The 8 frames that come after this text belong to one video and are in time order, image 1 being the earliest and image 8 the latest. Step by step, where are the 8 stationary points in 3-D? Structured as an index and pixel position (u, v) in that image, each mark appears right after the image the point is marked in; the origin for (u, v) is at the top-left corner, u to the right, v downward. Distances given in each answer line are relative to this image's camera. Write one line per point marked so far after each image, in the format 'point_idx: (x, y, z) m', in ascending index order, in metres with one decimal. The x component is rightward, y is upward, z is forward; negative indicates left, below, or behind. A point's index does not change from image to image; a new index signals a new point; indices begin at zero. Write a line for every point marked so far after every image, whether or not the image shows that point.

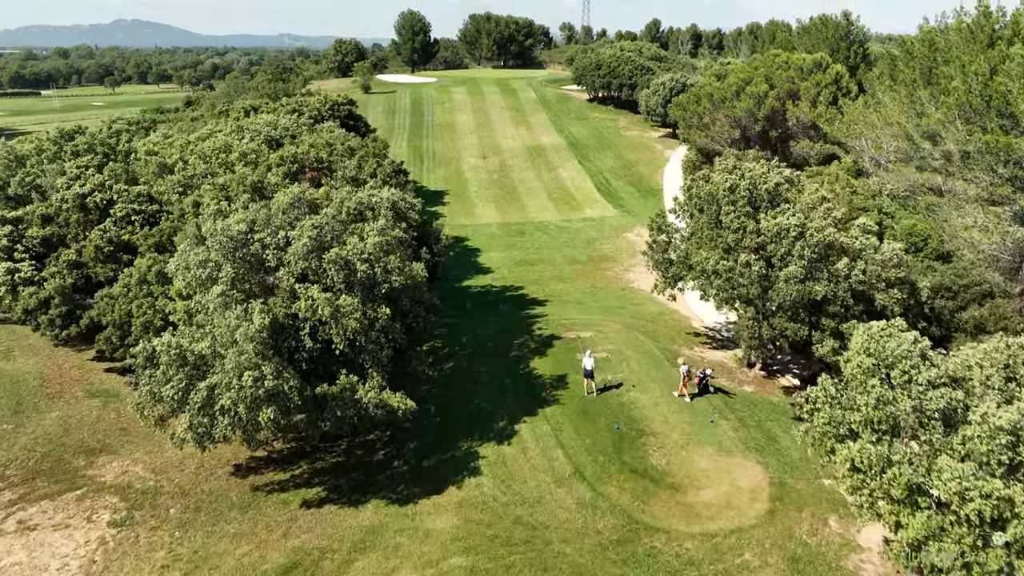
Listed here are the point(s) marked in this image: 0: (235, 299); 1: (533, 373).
0: (-6.9, -0.3, +12.5) m
1: (+0.8, -3.1, +17.8) m
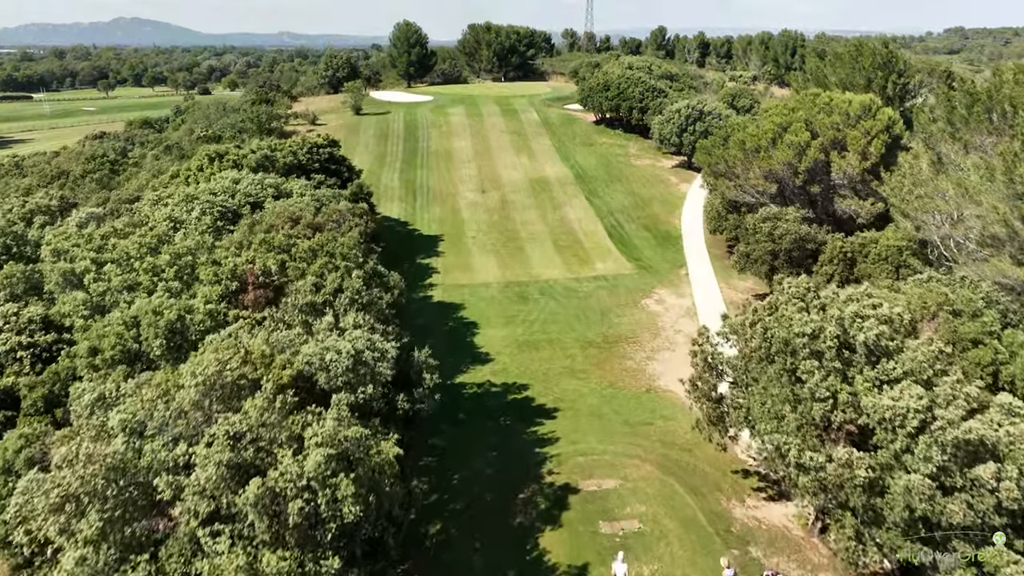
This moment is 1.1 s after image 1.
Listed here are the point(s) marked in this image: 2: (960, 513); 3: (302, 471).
0: (-6.8, -4.6, +8.3) m
1: (+0.9, -7.4, +13.6) m
2: (+8.8, -4.4, +9.8) m
3: (-3.8, -3.3, +9.0) m
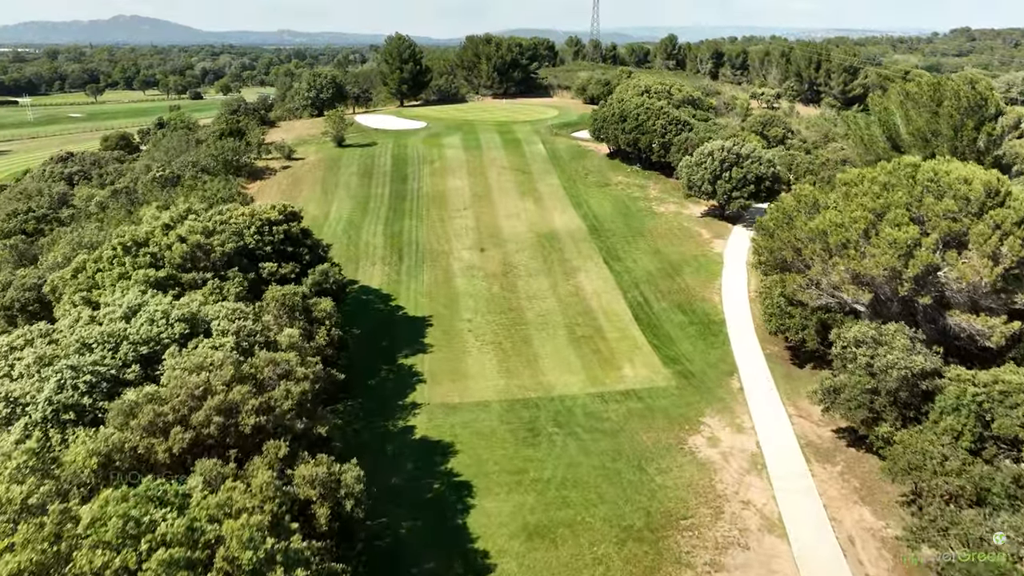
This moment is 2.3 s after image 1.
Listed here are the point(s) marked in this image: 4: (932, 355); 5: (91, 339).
0: (-6.5, -10.6, +1.4) m
1: (+1.2, -13.4, +6.7) m
2: (+9.1, -10.4, +2.9) m
3: (-3.5, -9.3, +2.1) m
4: (+16.7, -2.7, +19.8) m
5: (-13.2, -1.5, +15.7) m
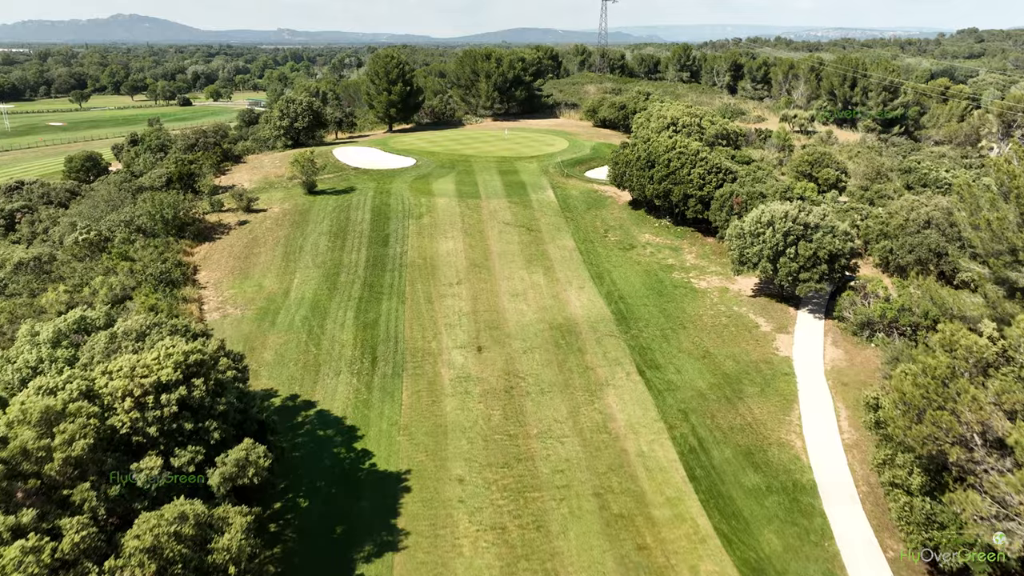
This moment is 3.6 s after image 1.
0: (-6.2, -17.4, -7.2) m
1: (+1.5, -20.2, -1.9) m
2: (+9.5, -17.2, -5.7) m
3: (-3.1, -16.1, -6.5) m
4: (+17.0, -9.5, +11.2) m
5: (-12.8, -8.3, +7.0) m
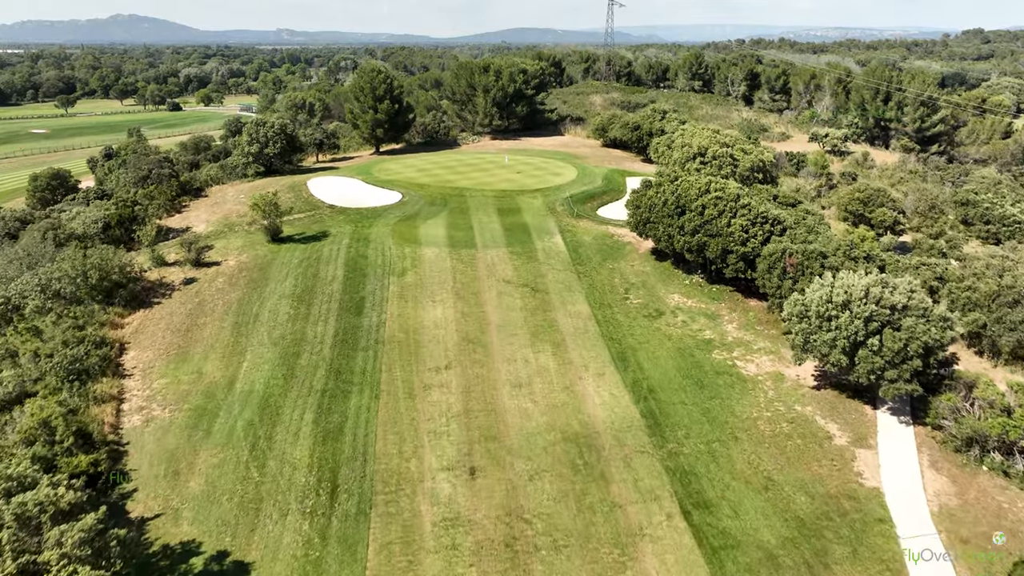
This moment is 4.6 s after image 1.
0: (-6.0, -22.4, -14.3) m
1: (+1.7, -25.1, -9.0) m
2: (+9.6, -22.2, -12.7) m
3: (-3.0, -21.0, -13.6) m
4: (+17.2, -14.4, +4.1) m
5: (-12.7, -13.3, 0.0) m
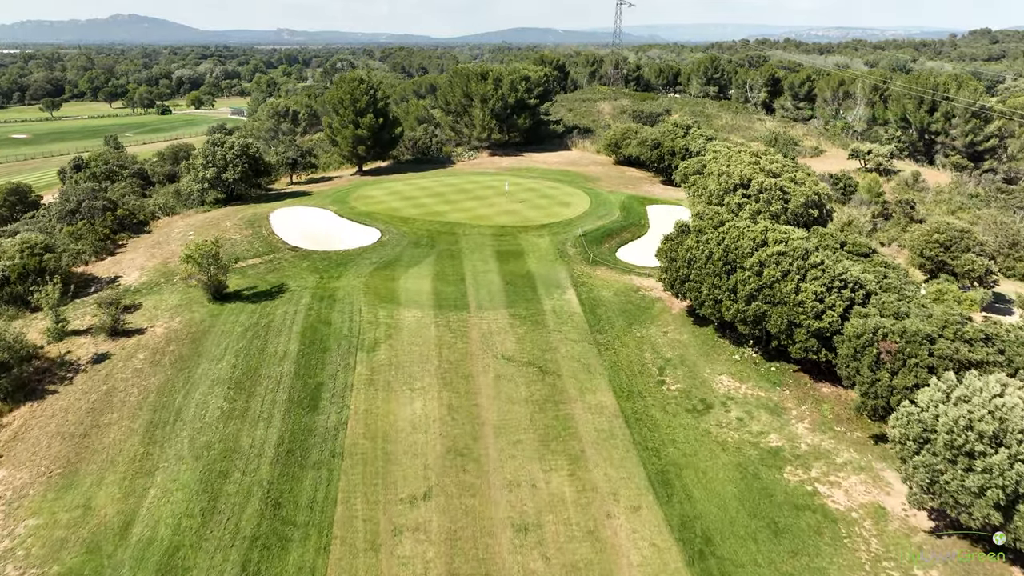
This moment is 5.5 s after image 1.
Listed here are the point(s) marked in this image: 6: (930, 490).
0: (-6.0, -26.7, -21.9) m
1: (+1.7, -29.4, -16.6) m
2: (+9.7, -26.5, -20.4) m
3: (-2.9, -25.3, -21.2) m
4: (+17.2, -18.7, -3.5) m
5: (-12.6, -17.6, -7.6) m
6: (+15.6, -7.3, +18.7) m
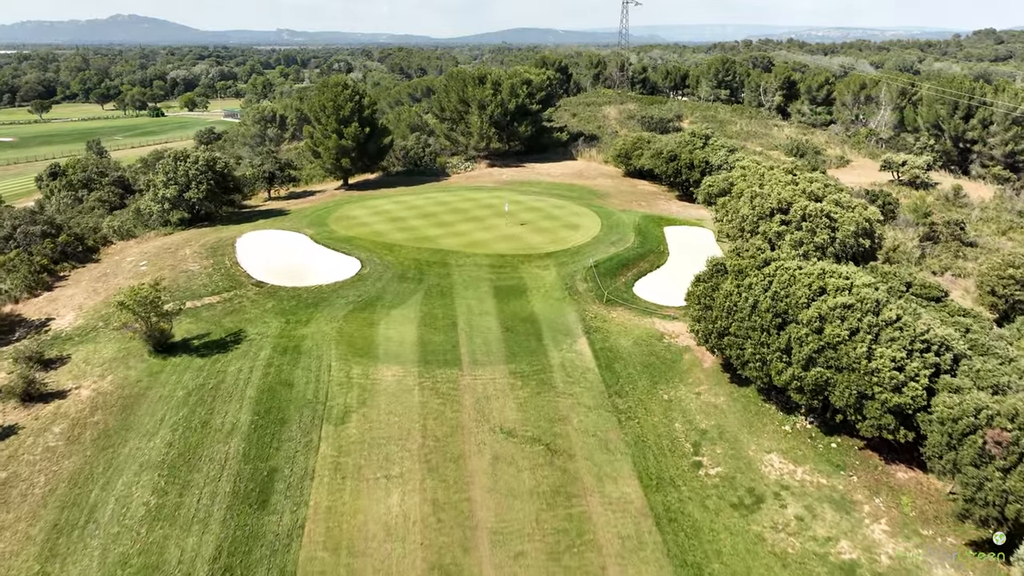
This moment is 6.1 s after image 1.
0: (-5.9, -29.2, -27.0) m
1: (+1.7, -32.0, -21.7) m
2: (+9.7, -29.0, -25.4) m
3: (-2.9, -27.9, -26.3) m
4: (+17.3, -21.3, -8.6) m
5: (-12.6, -20.1, -12.7) m
6: (+15.6, -9.8, +13.6) m
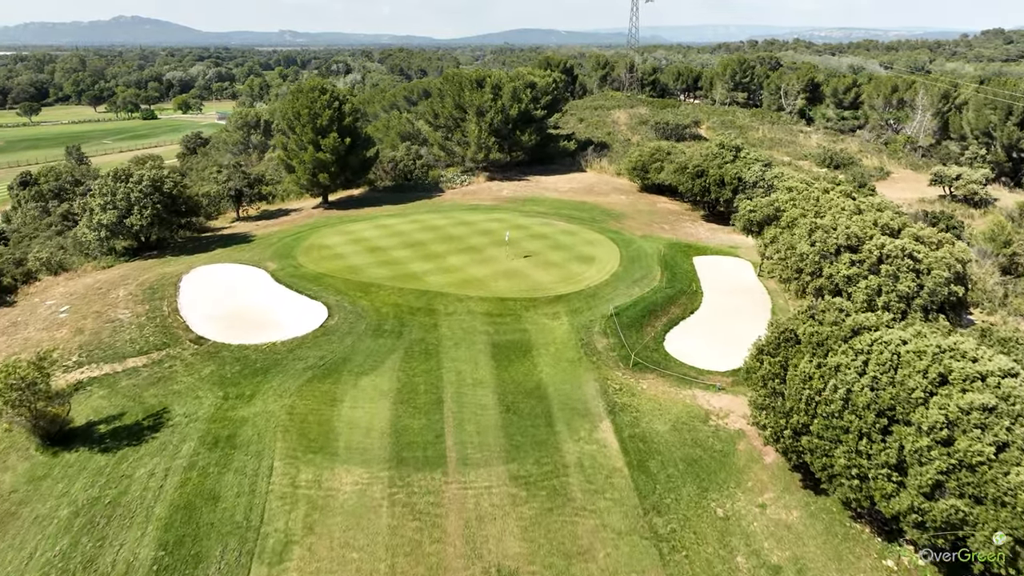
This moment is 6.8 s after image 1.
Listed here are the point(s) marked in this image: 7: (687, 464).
0: (-6.1, -32.0, -33.1) m
1: (+1.6, -34.8, -27.9) m
2: (+9.5, -31.8, -31.7) m
3: (-3.0, -30.6, -32.4) m
4: (+17.2, -24.1, -14.8) m
5: (-12.7, -22.9, -18.8) m
6: (+15.6, -12.7, +7.4) m
7: (+6.9, -6.9, +19.3) m
